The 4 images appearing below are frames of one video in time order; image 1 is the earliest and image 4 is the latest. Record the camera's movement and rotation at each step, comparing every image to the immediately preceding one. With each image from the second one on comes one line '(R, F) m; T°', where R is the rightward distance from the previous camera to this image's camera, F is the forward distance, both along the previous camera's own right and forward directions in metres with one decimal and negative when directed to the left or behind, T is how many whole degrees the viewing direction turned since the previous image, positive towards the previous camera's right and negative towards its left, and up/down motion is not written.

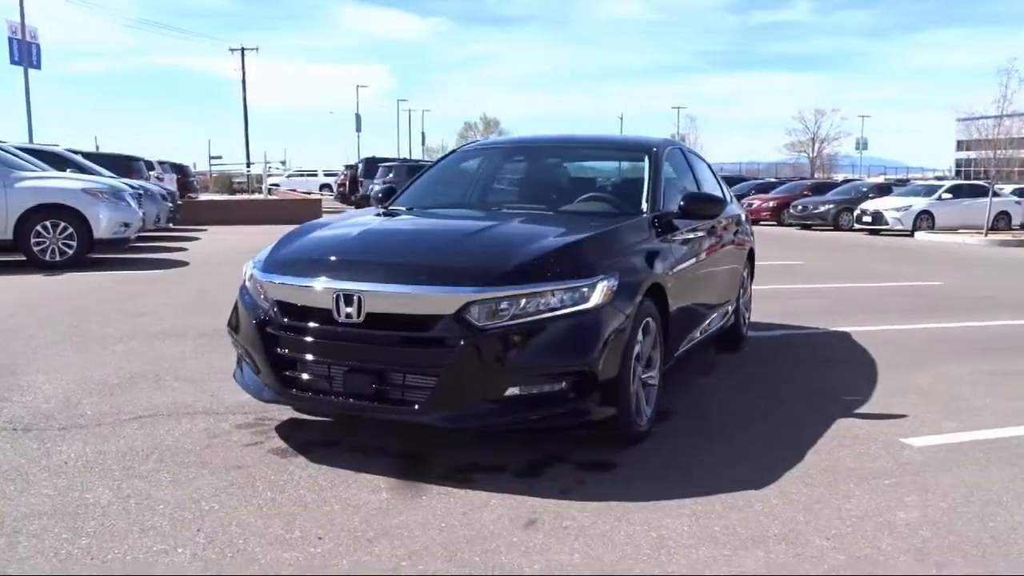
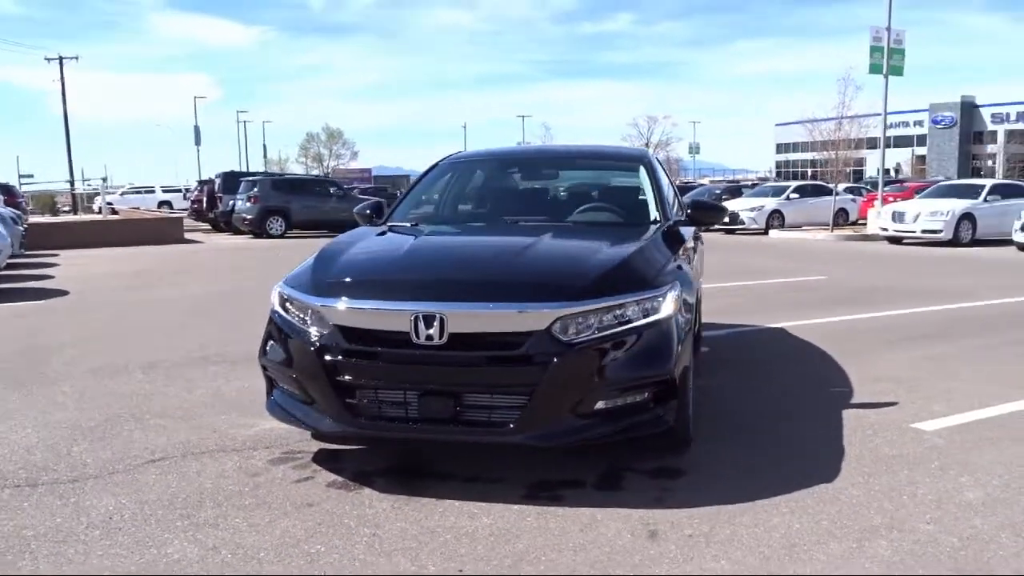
(-1.1, +0.1) m; +10°
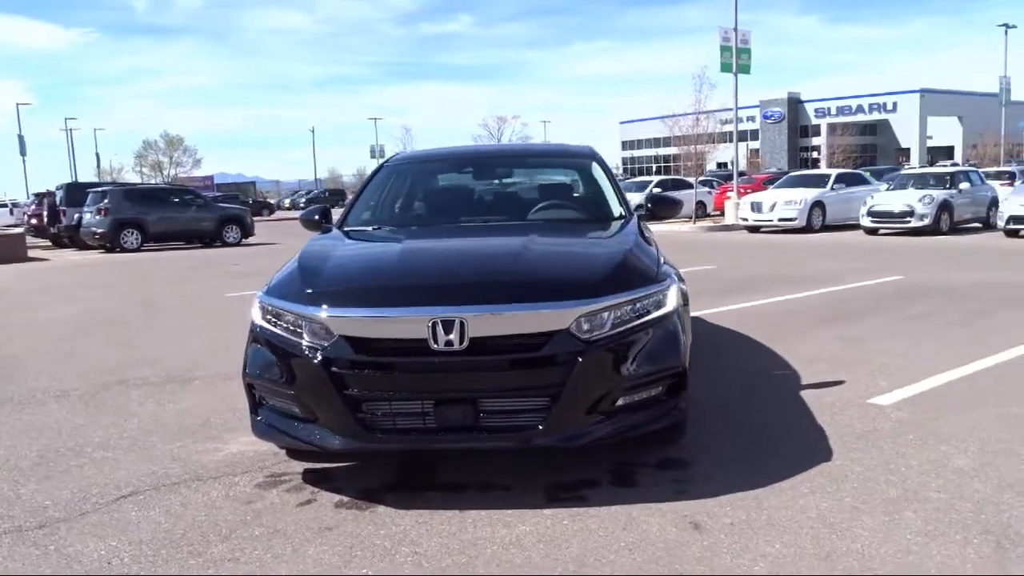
(-0.7, +0.2) m; +9°
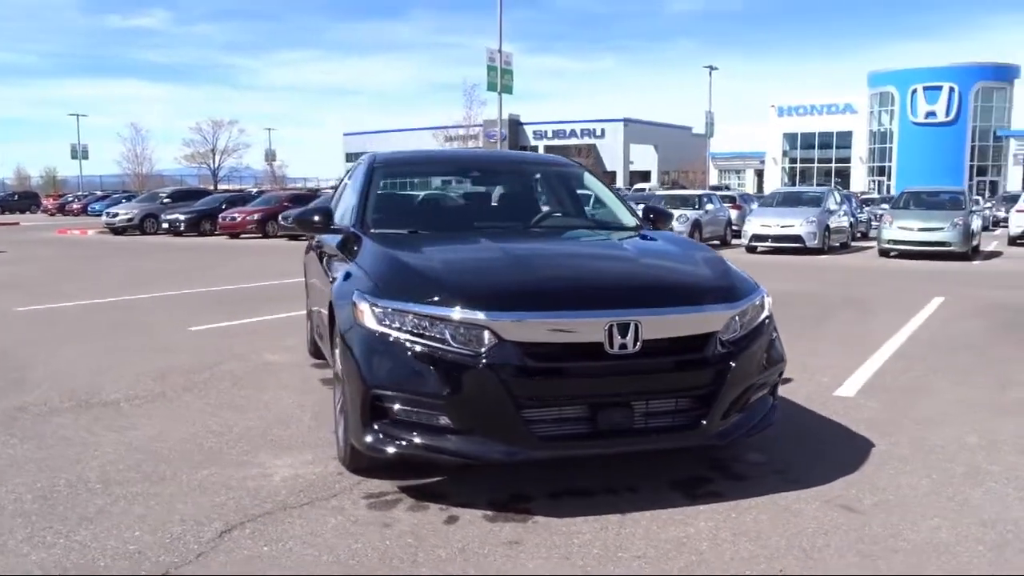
(-1.9, +0.3) m; +18°
